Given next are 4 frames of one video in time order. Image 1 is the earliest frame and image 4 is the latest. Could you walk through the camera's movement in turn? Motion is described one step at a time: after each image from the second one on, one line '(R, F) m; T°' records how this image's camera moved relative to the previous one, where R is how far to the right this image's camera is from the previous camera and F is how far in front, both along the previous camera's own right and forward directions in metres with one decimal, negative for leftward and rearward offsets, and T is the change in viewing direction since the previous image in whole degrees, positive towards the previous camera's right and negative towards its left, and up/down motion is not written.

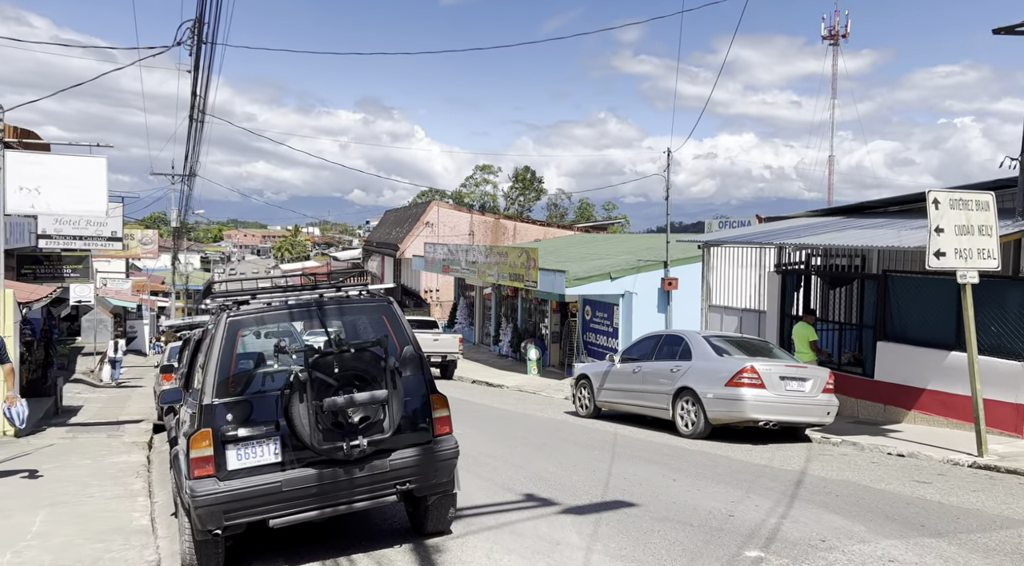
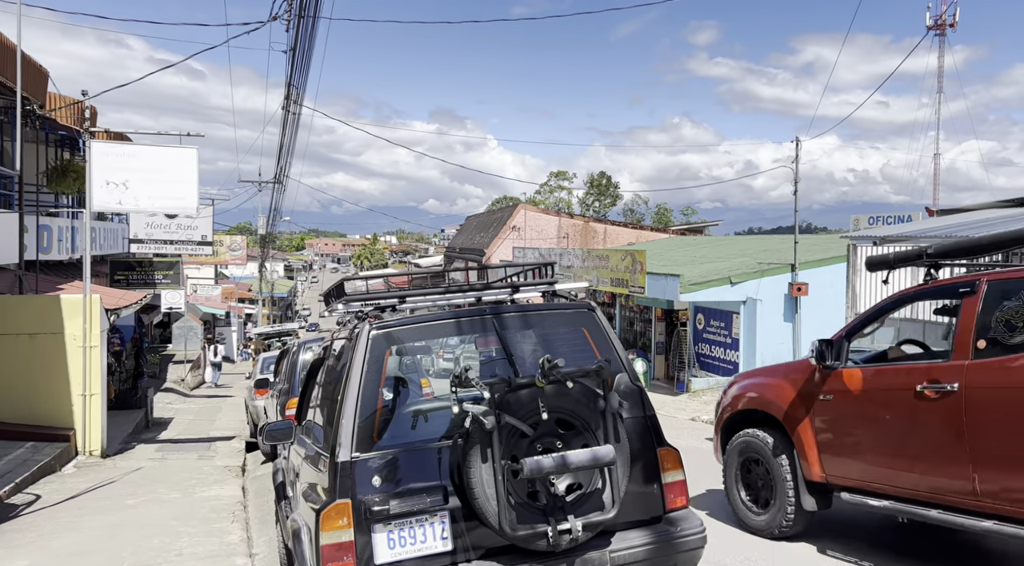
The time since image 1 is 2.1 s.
(-1.0, +1.7) m; -6°
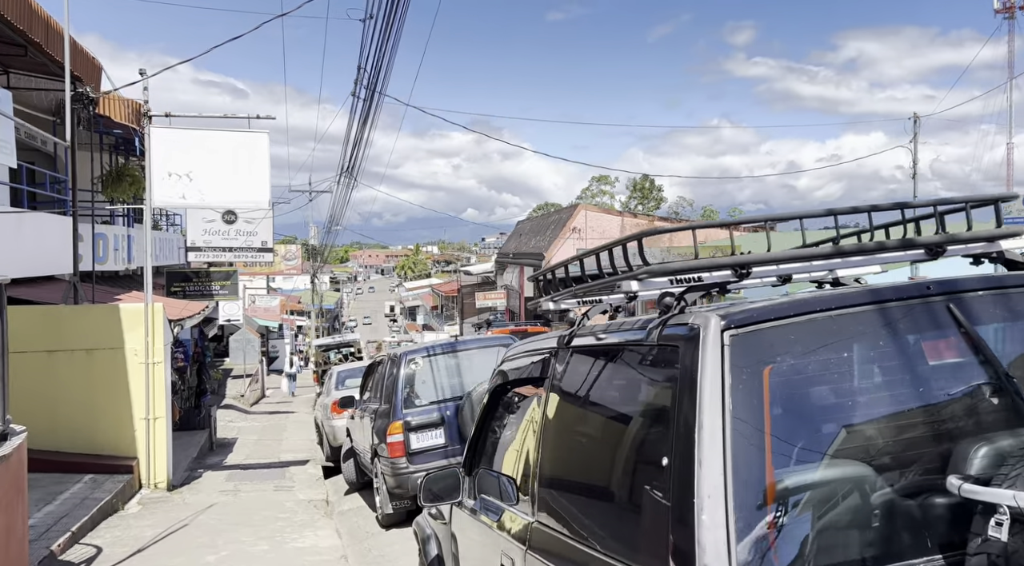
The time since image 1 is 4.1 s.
(-1.1, +1.7) m; -3°
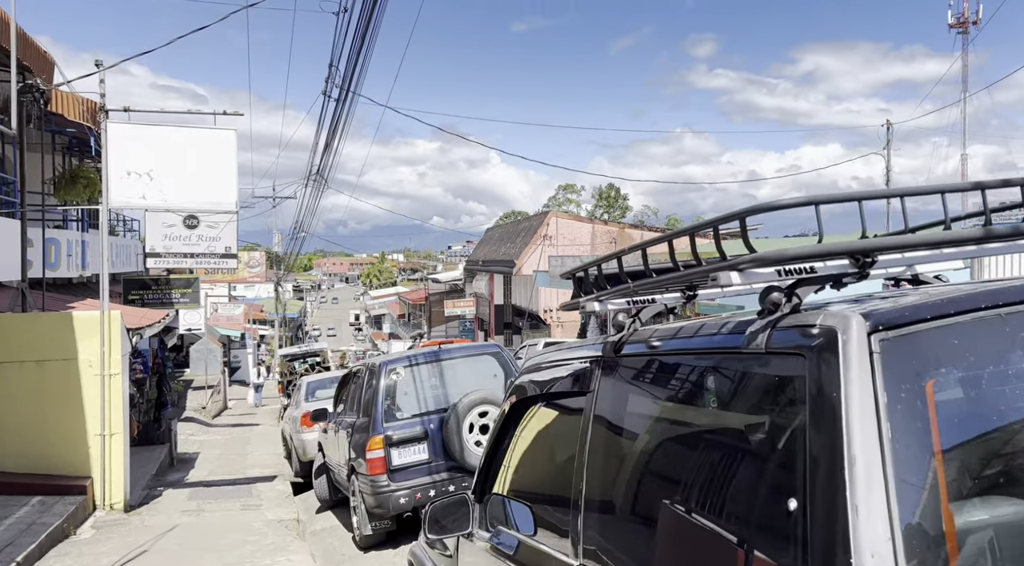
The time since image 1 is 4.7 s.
(-0.2, +0.4) m; +3°
